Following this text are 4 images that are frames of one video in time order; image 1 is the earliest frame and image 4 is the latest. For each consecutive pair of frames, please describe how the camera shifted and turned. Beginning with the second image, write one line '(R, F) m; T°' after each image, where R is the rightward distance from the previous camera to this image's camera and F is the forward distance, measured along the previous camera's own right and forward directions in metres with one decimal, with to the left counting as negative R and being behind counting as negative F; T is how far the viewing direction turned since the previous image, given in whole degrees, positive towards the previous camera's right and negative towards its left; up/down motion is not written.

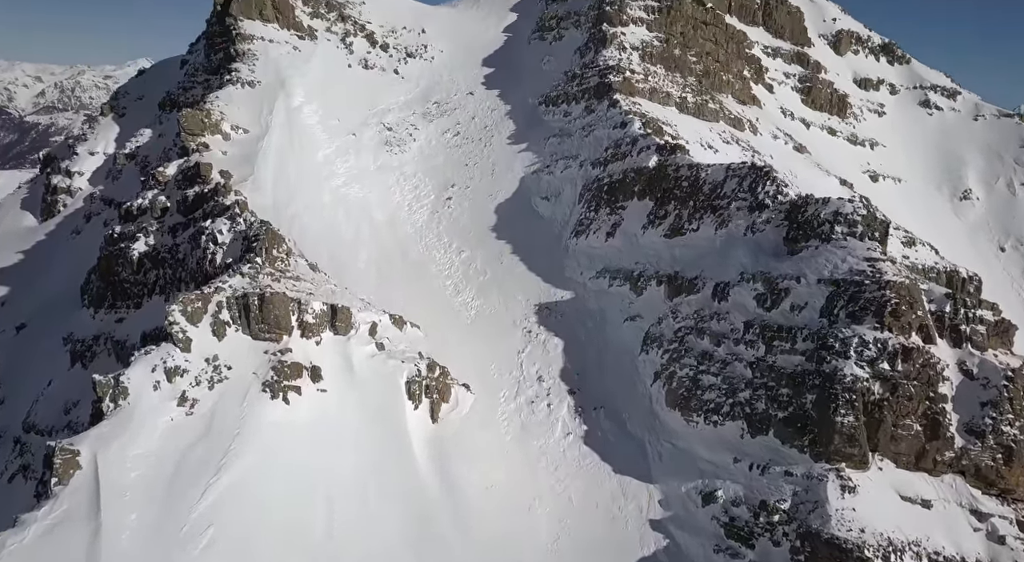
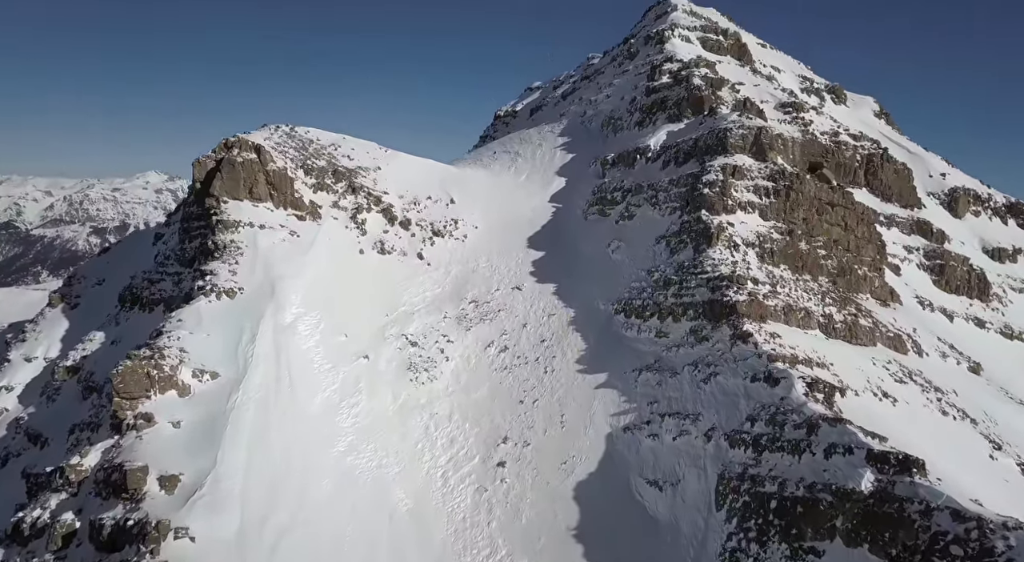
(-3.9, +17.3) m; 0°
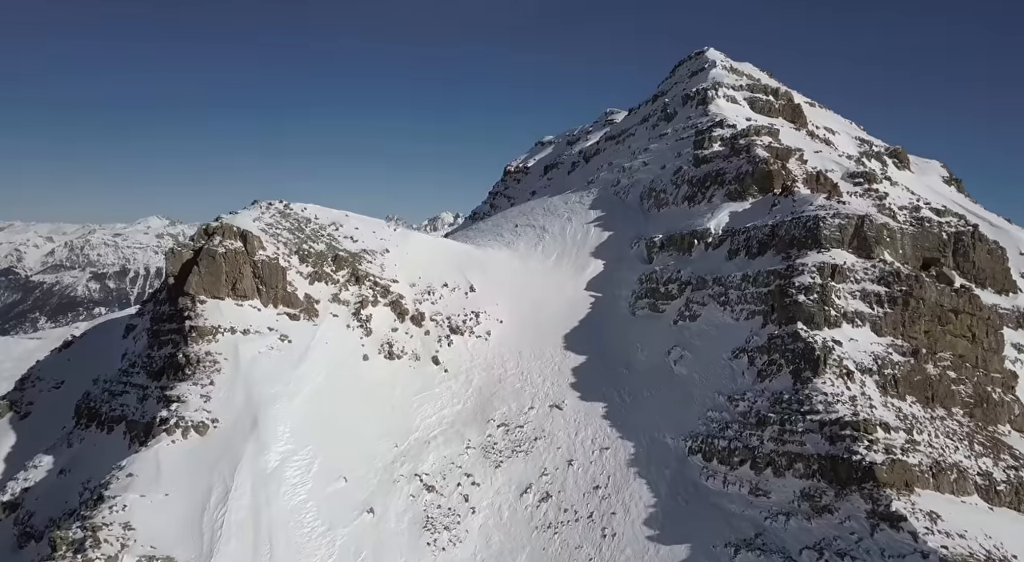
(-2.3, +10.3) m; 0°
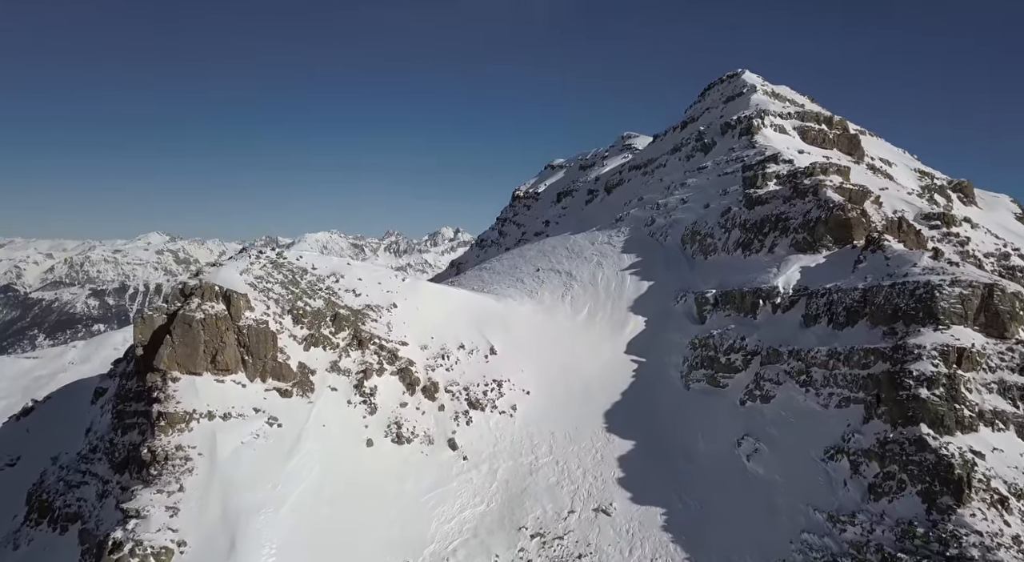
(-1.8, +8.2) m; 0°
